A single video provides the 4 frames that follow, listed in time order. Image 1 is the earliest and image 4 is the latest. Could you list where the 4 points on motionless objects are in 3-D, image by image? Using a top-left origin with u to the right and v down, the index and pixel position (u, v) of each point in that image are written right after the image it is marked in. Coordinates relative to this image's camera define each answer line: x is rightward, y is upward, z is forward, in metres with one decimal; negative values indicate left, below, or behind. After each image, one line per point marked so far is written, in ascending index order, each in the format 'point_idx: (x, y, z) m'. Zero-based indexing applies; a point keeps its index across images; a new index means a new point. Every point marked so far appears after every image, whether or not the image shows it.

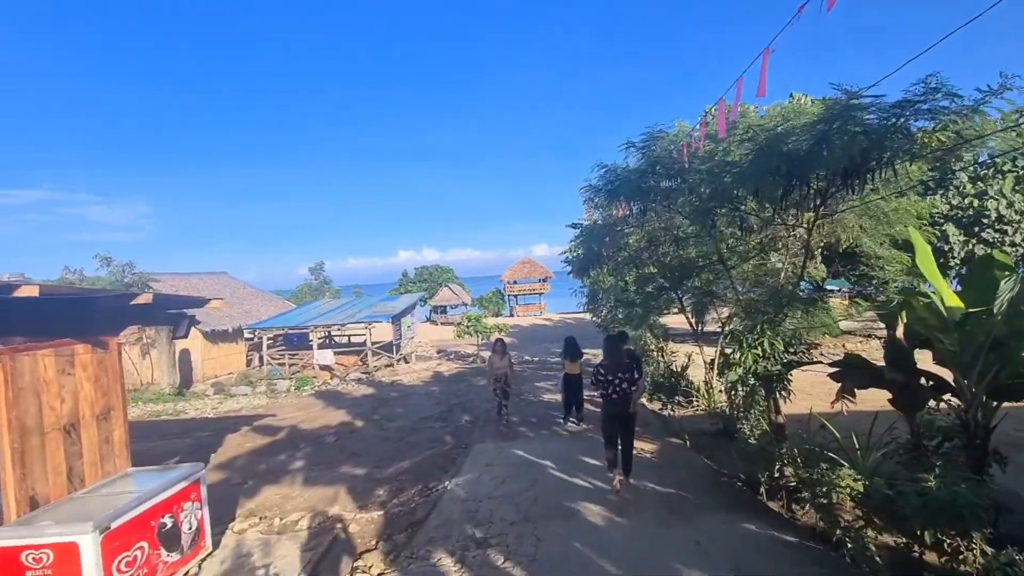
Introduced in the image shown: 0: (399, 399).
0: (-3.6, -3.5, +15.6) m
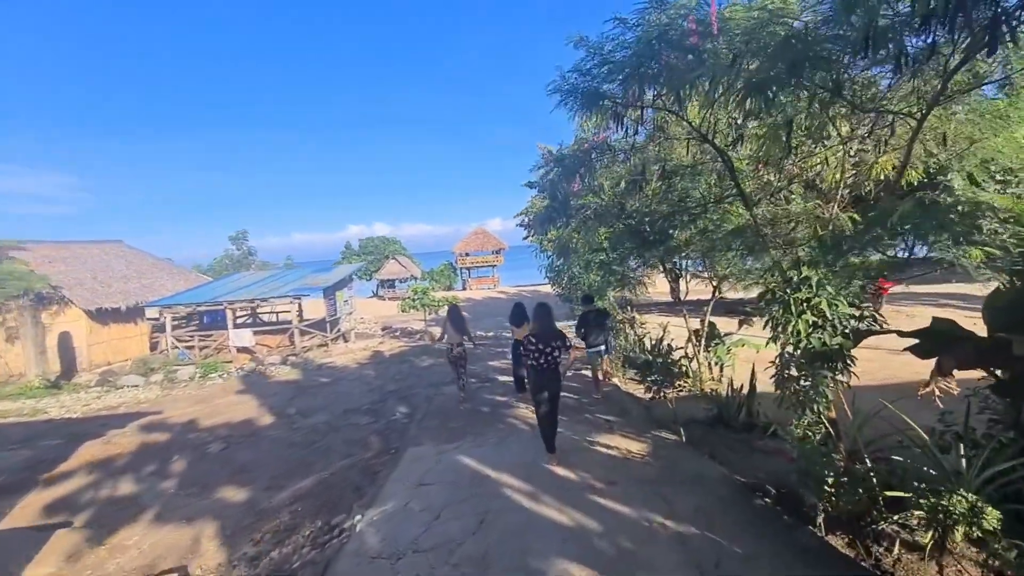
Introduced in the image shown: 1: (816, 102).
0: (-5.0, -2.6, +13.0) m
1: (+2.6, +1.6, +4.2) m
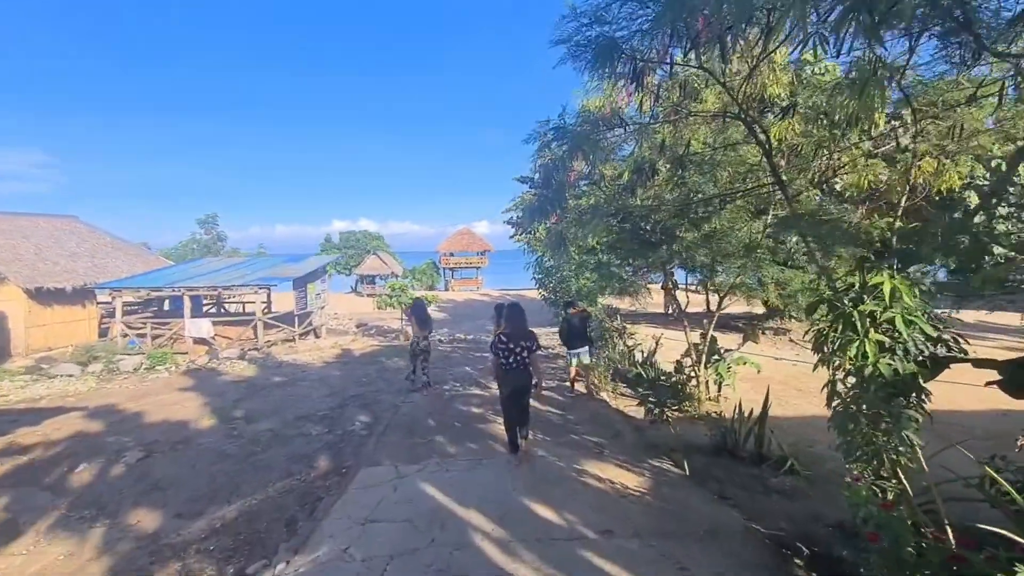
0: (-5.5, -2.3, +11.7) m
1: (+2.6, +1.5, +3.2) m
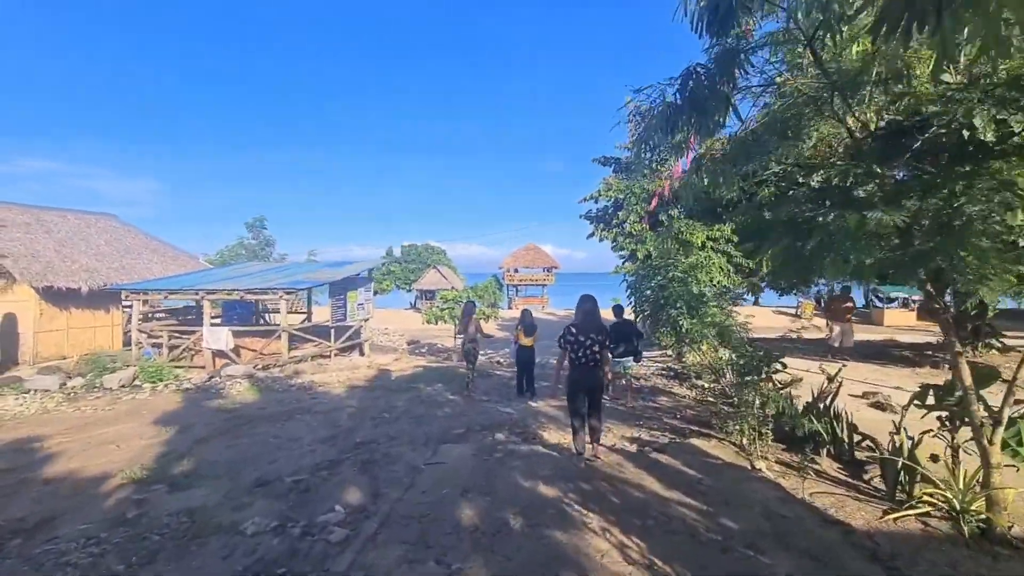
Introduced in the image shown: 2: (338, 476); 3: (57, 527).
0: (-4.1, -2.3, +8.4) m
1: (+2.9, +1.9, -0.9) m
2: (-2.0, -2.2, +5.6) m
3: (-4.1, -2.2, +4.4) m
